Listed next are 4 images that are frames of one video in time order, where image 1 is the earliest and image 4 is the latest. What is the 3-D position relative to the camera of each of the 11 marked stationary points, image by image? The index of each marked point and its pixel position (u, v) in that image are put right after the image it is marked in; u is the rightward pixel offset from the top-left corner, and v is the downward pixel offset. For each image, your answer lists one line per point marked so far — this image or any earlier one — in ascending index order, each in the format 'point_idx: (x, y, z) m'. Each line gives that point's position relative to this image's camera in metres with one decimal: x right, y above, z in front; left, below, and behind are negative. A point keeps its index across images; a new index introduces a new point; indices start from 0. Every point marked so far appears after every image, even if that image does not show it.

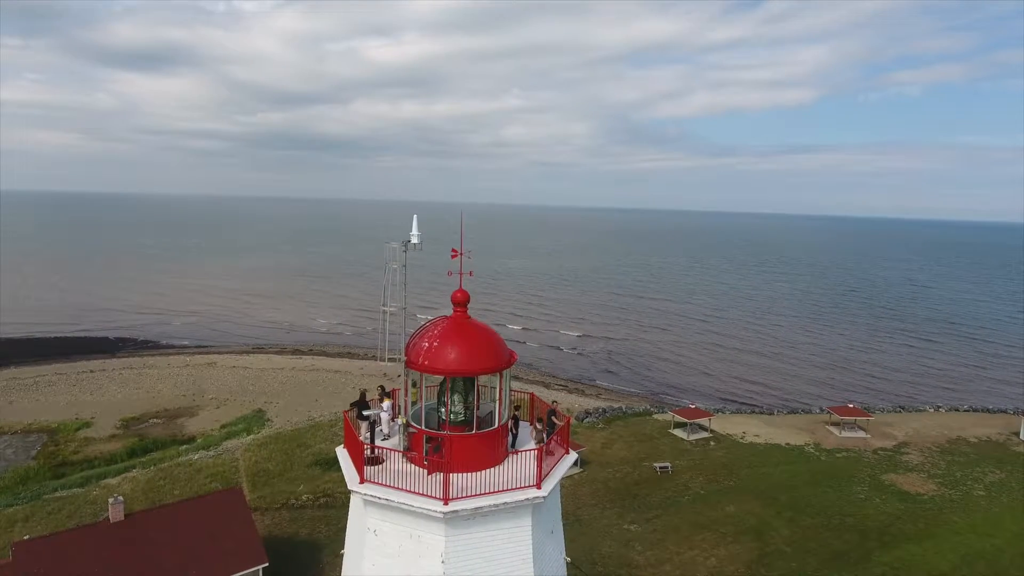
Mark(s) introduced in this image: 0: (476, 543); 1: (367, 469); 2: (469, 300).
0: (-0.3, -2.1, +5.8) m
1: (-1.3, -1.6, +6.1) m
2: (-0.4, -0.1, +6.6) m
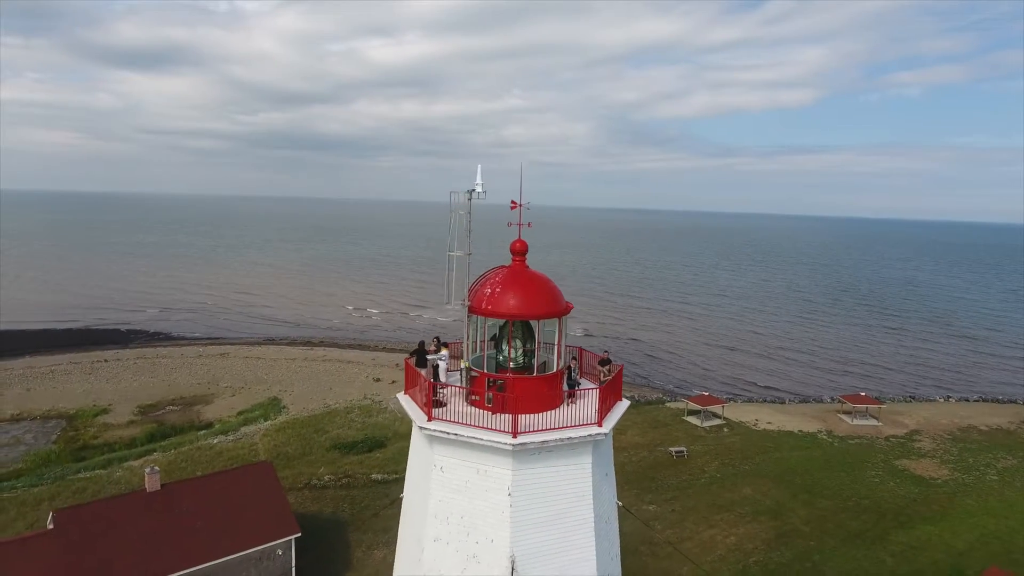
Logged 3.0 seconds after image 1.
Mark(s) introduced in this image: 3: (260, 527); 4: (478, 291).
0: (+0.2, -1.6, +6.0) m
1: (-0.7, -1.1, +6.3) m
2: (+0.1, +0.4, +6.8) m
3: (-4.9, -4.6, +13.3) m
4: (-0.3, 0.0, +6.6) m
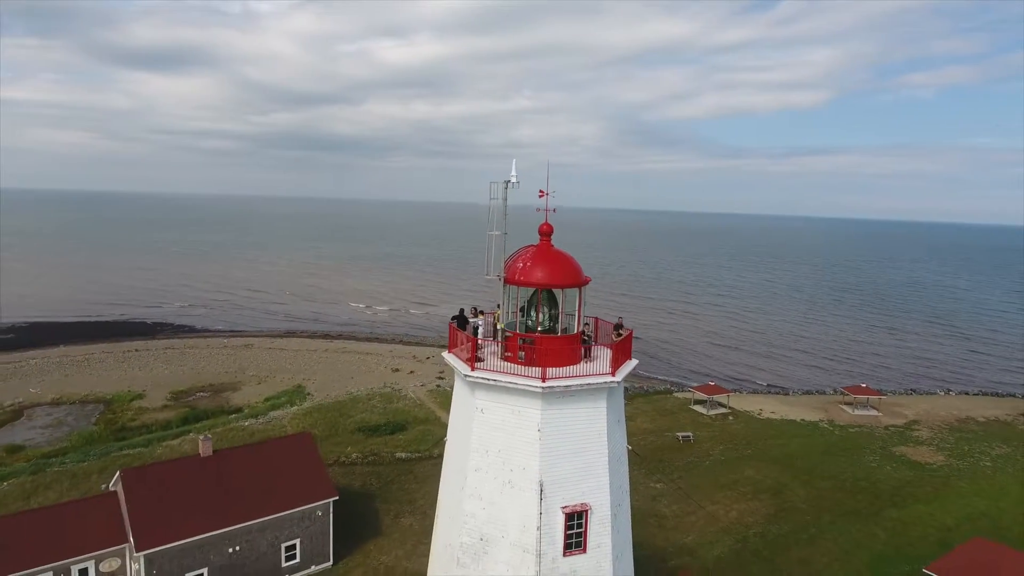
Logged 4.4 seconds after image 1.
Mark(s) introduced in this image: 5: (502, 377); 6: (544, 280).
0: (+0.5, -1.4, +7.2) m
1: (-0.4, -0.8, +7.5) m
2: (+0.5, +0.7, +8.1) m
3: (-4.5, -4.3, +14.6) m
4: (0.0, +0.3, +7.9) m
5: (-0.1, -0.9, +7.2) m
6: (+0.4, +0.1, +7.5) m
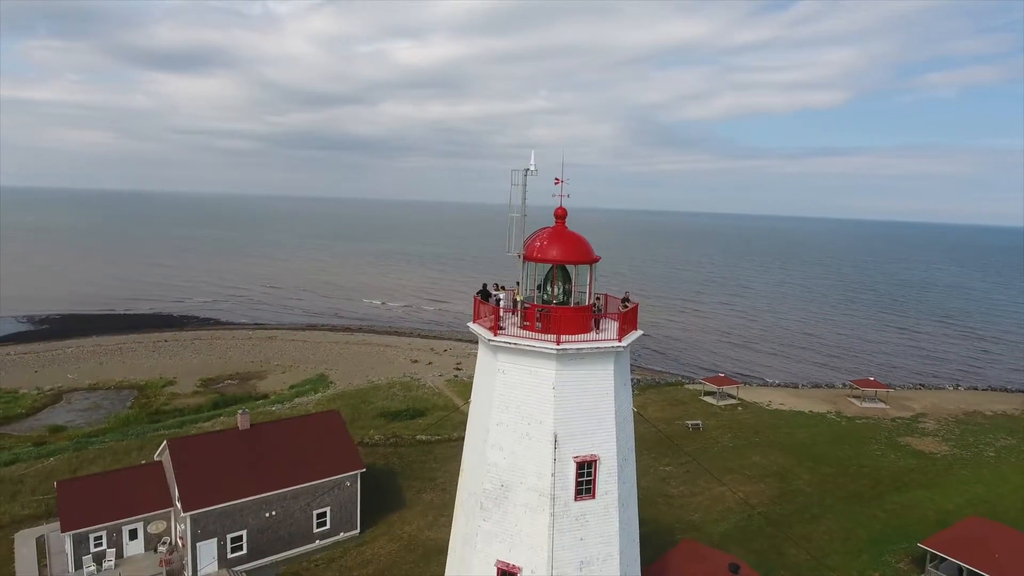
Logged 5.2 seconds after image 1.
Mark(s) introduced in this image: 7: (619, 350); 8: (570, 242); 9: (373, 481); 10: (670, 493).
0: (+0.8, -1.1, +8.2) m
1: (-0.2, -0.5, +8.5) m
2: (+0.7, +1.0, +9.0) m
3: (-4.1, -4.0, +15.6) m
4: (+0.2, +0.6, +8.9) m
5: (+0.1, -0.7, +8.2) m
6: (+0.6, +0.4, +8.5) m
7: (+1.3, -0.8, +8.3) m
8: (+0.7, +0.6, +8.7) m
9: (-3.8, -5.2, +18.6) m
10: (+4.4, -5.8, +19.4) m
